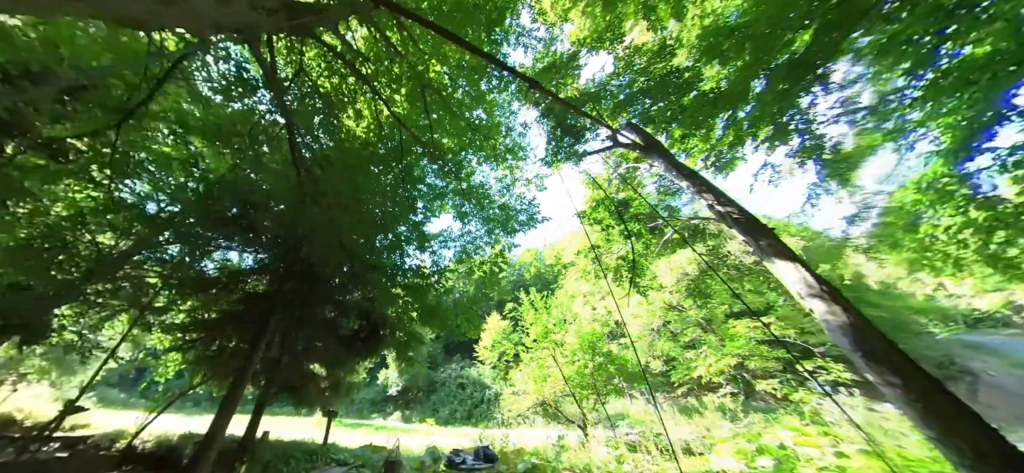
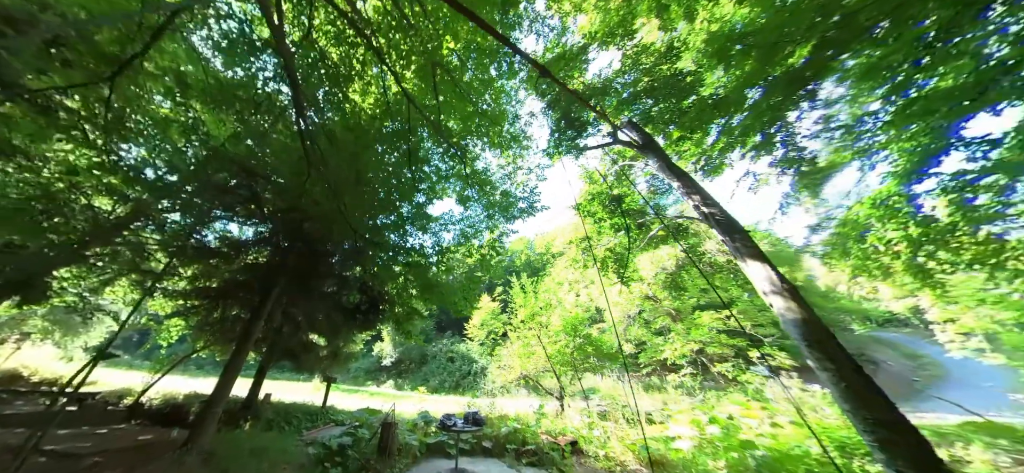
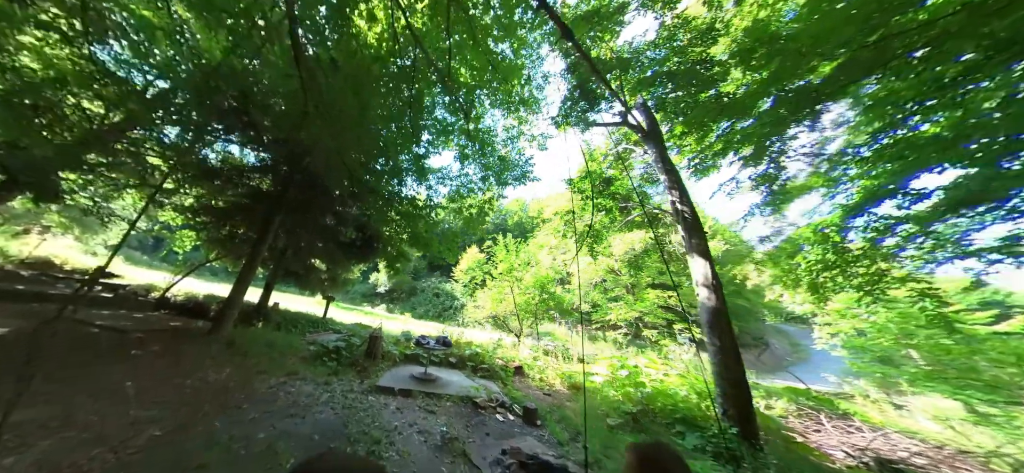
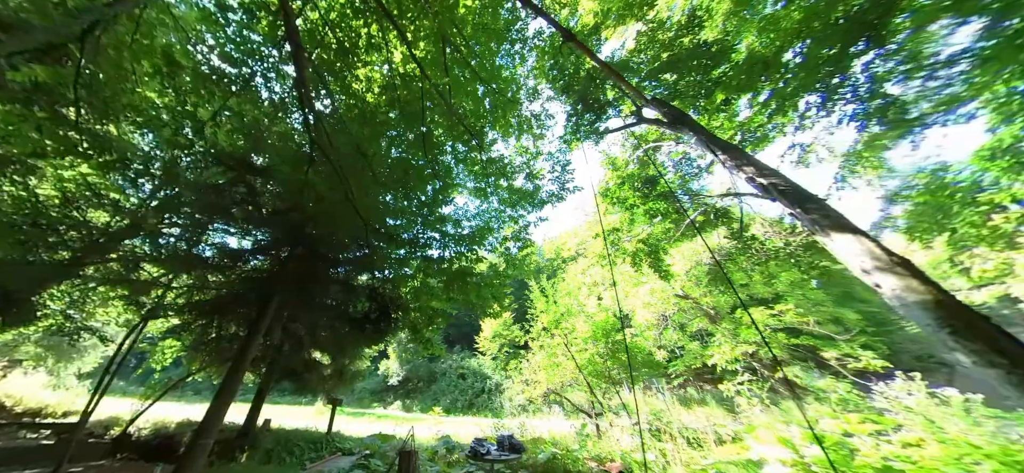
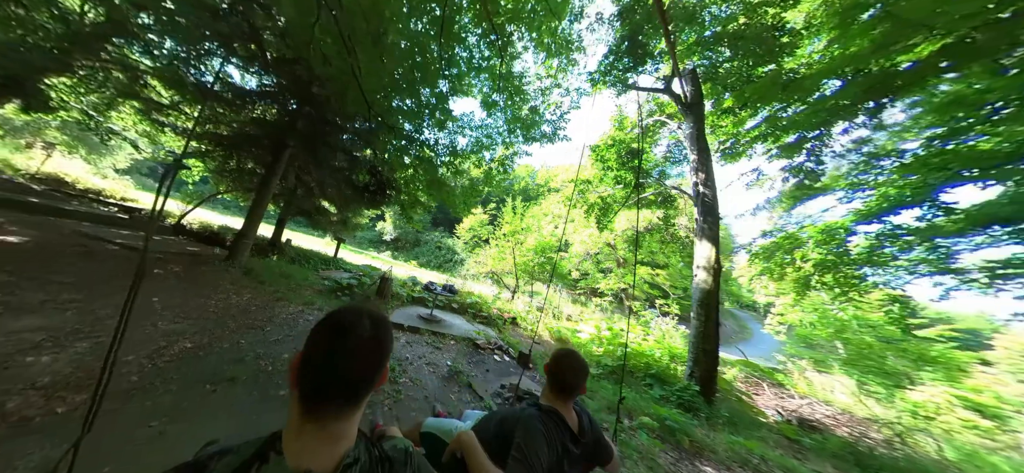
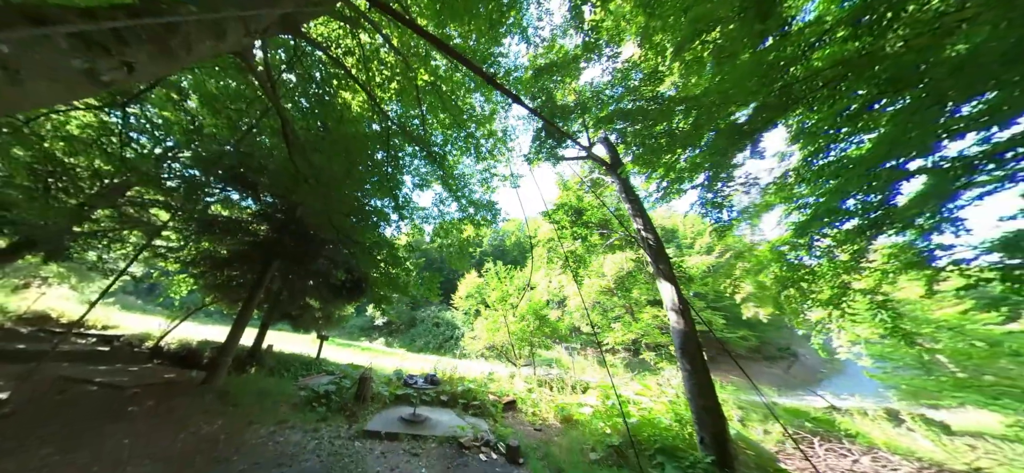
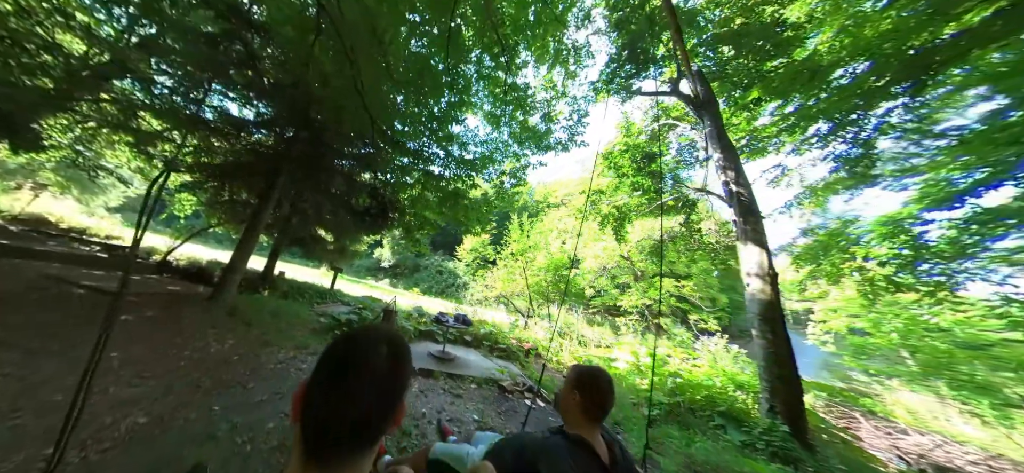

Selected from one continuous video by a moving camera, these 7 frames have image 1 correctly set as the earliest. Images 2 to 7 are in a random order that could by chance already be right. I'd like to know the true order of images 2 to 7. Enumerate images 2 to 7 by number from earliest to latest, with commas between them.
4, 2, 6, 3, 7, 5
